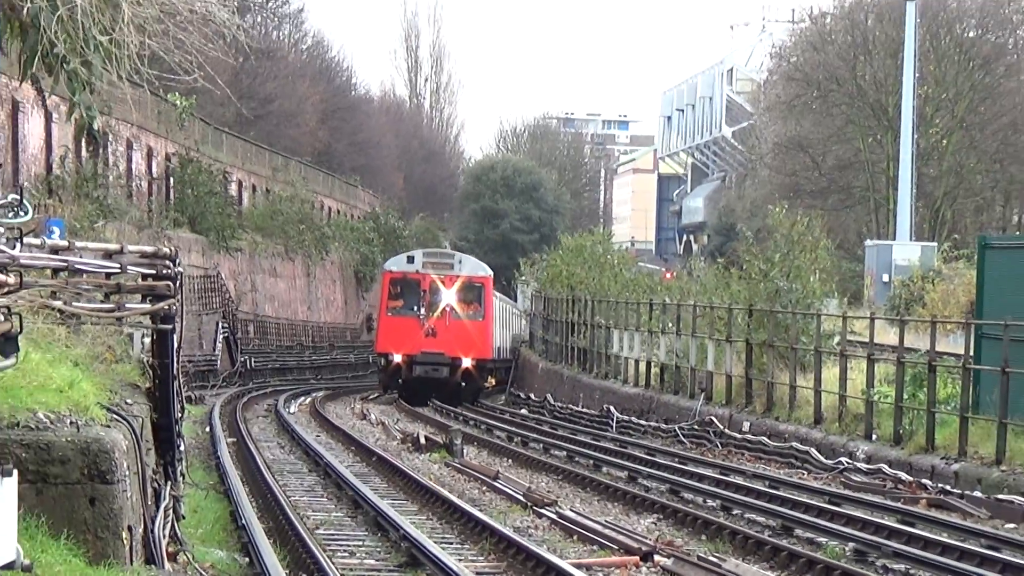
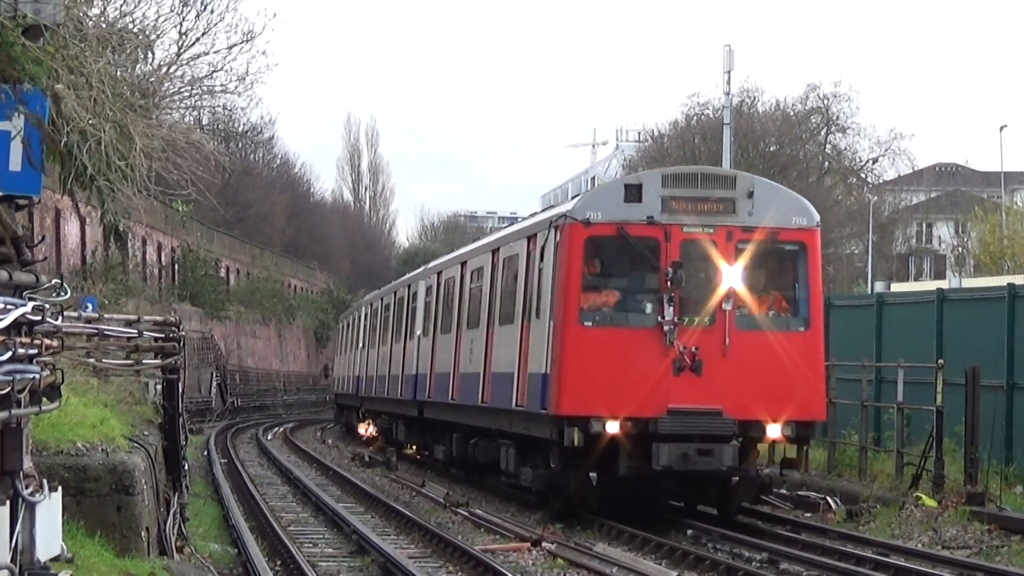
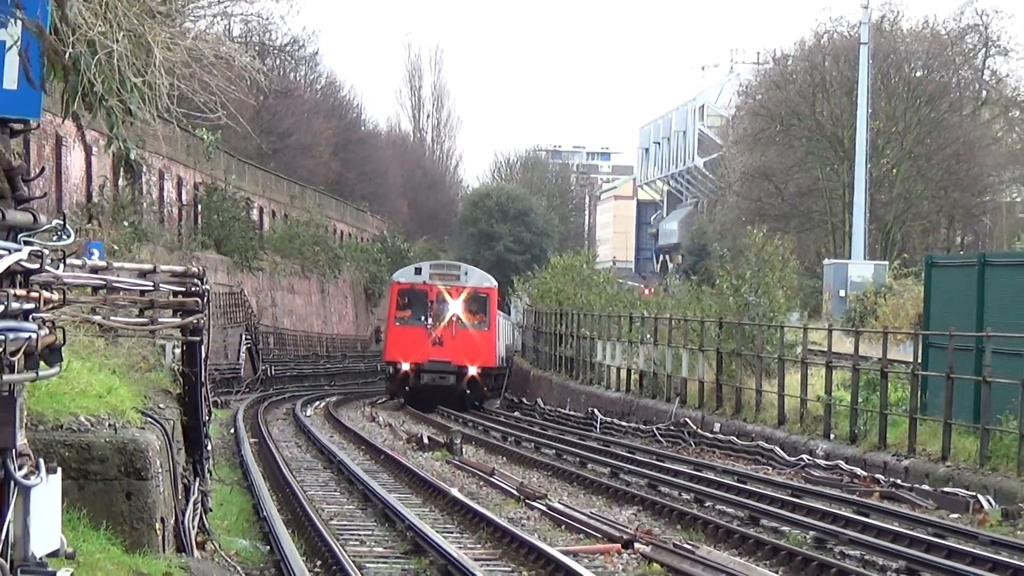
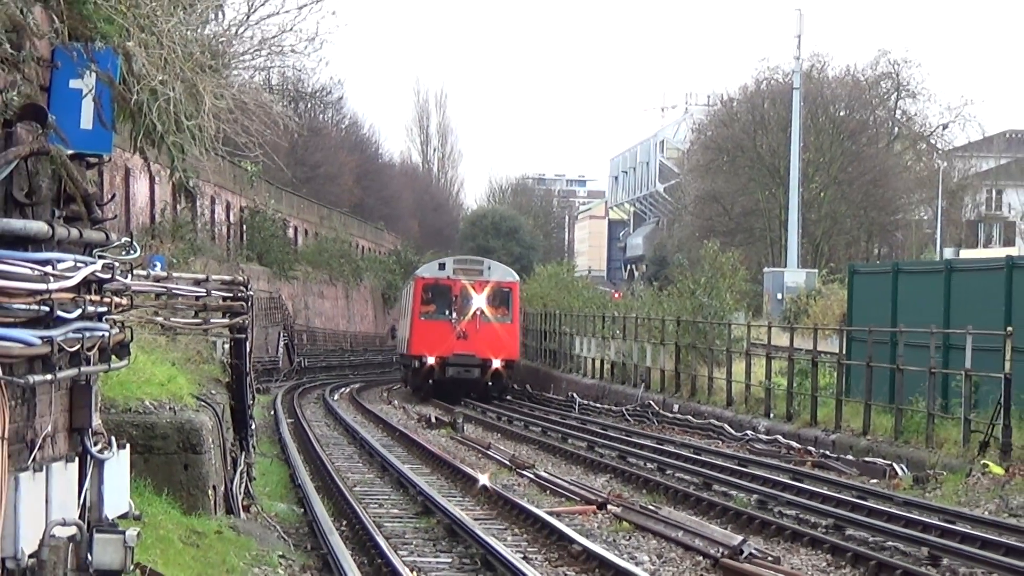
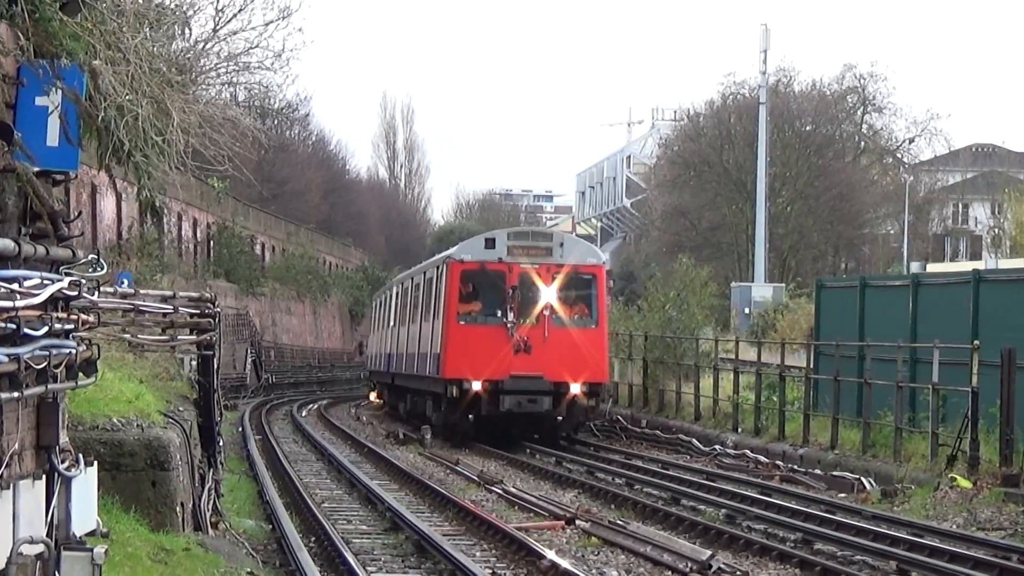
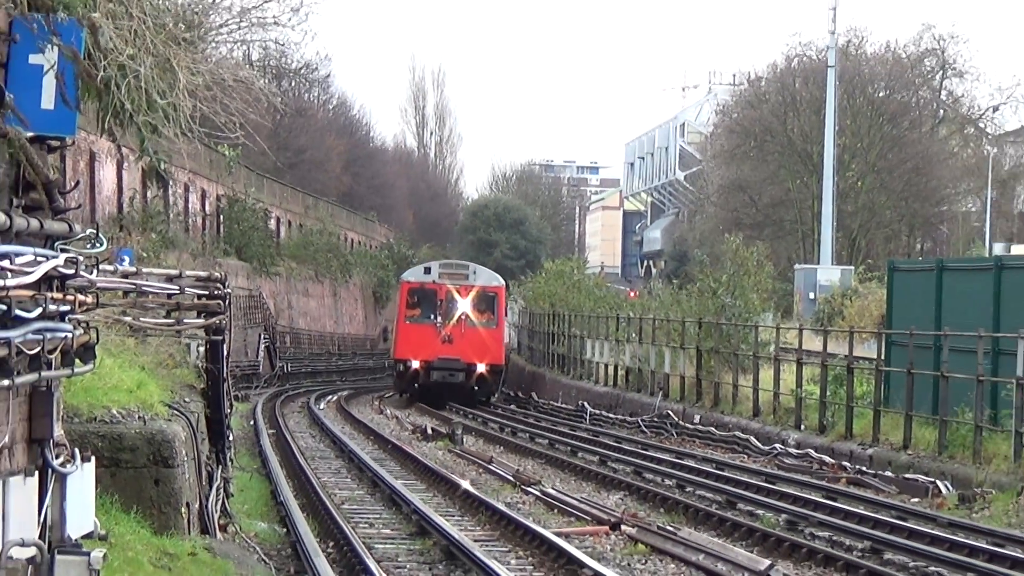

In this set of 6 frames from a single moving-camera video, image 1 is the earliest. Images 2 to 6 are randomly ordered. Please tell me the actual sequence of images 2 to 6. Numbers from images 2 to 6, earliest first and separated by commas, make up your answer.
3, 6, 4, 5, 2
